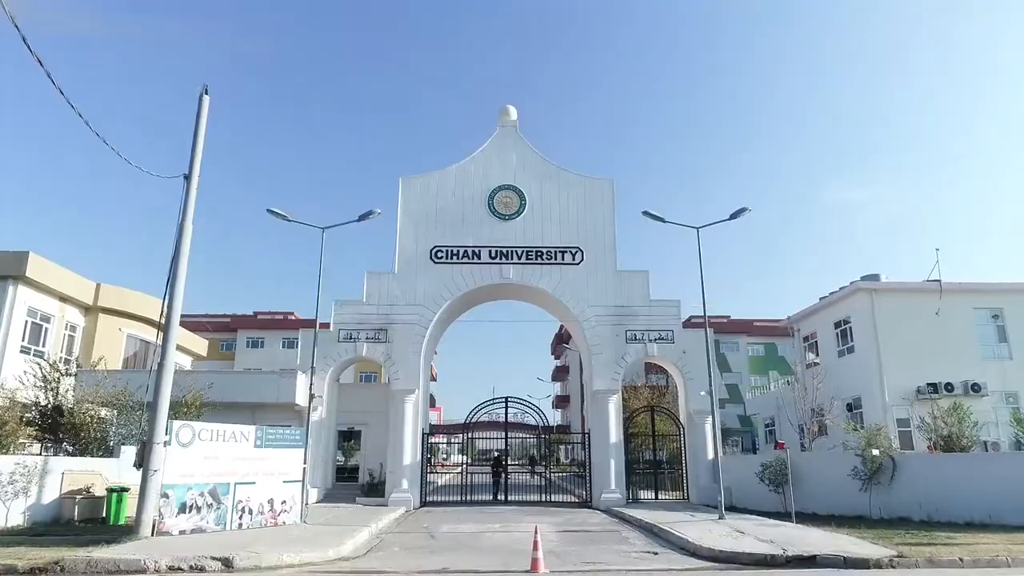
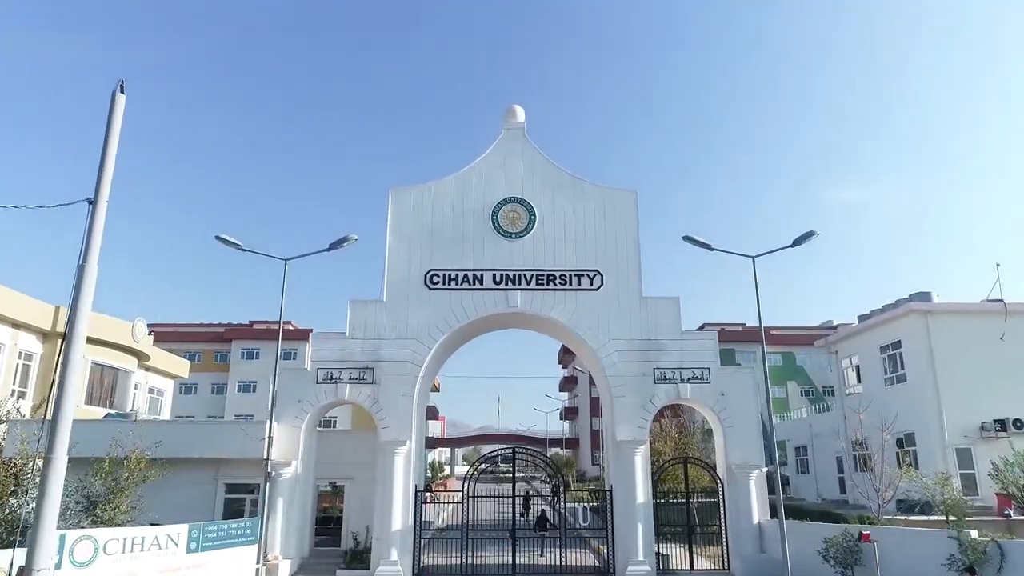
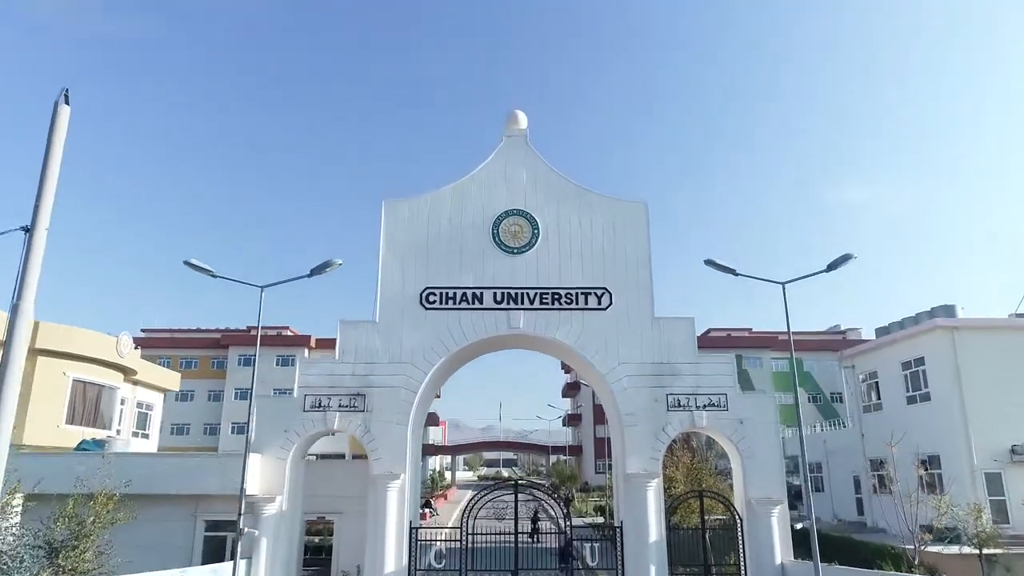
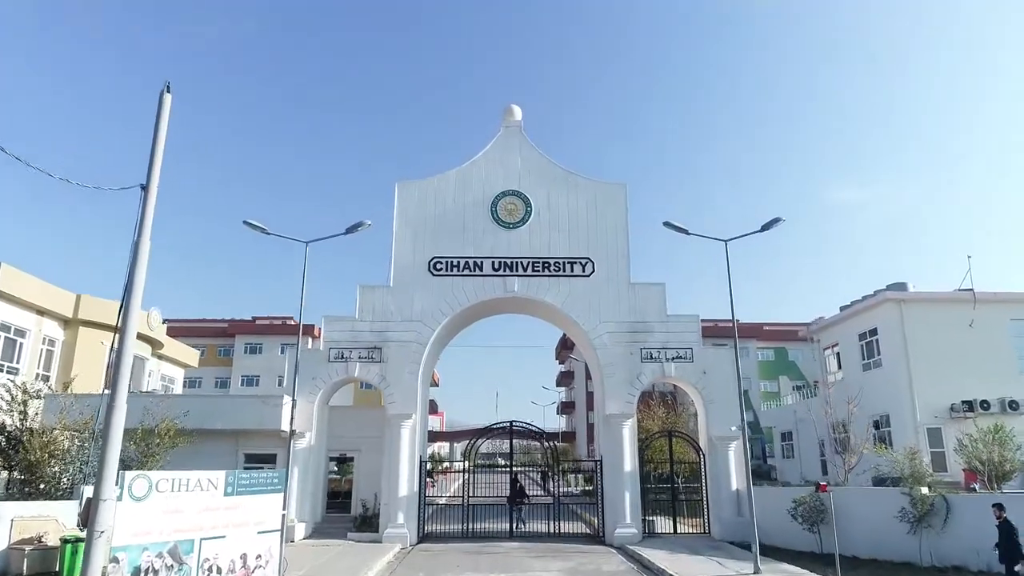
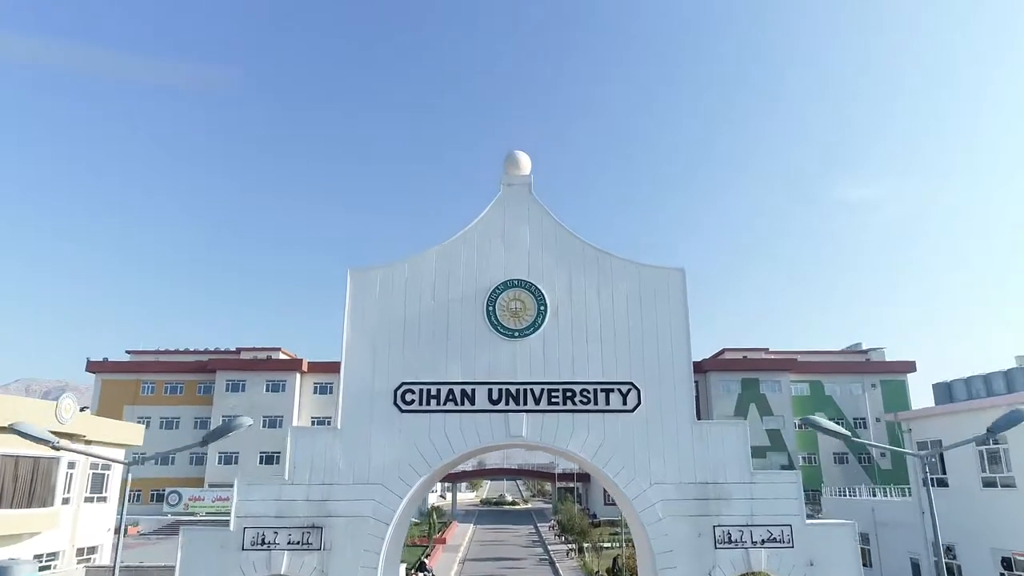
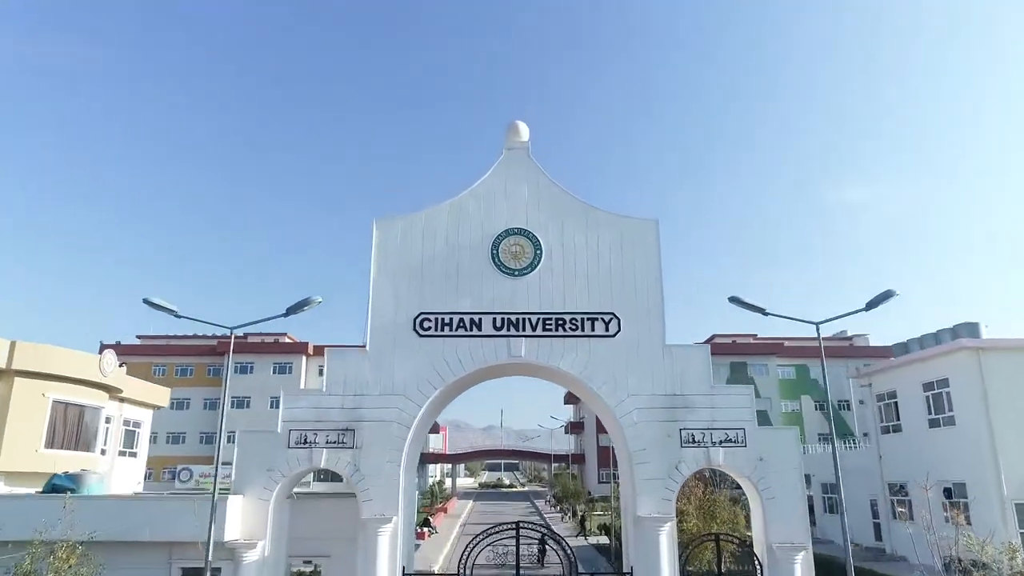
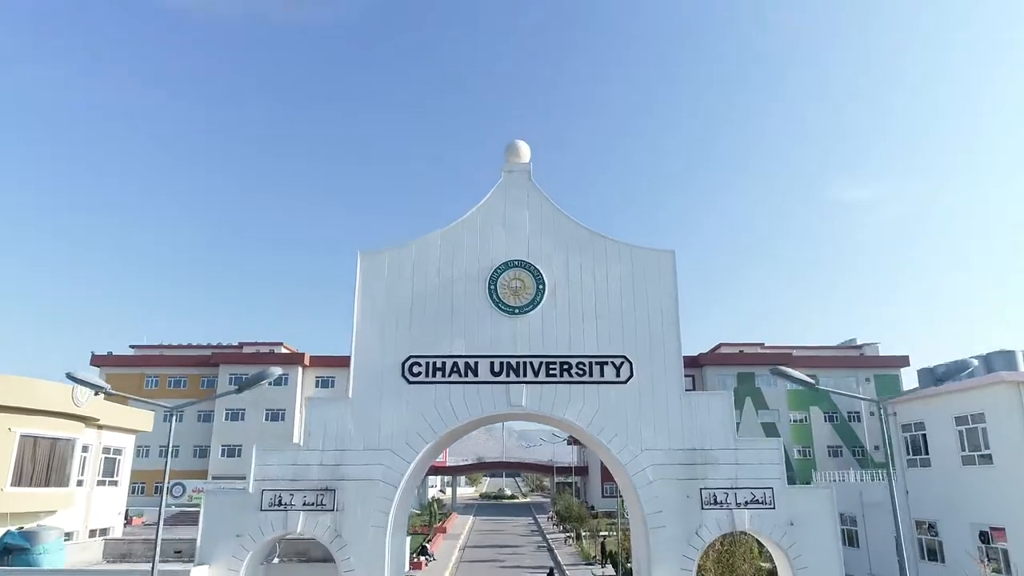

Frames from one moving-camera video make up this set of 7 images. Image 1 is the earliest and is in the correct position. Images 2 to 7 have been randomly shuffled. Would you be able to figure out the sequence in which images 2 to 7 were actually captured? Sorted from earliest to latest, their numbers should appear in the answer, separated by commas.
4, 2, 3, 6, 7, 5
